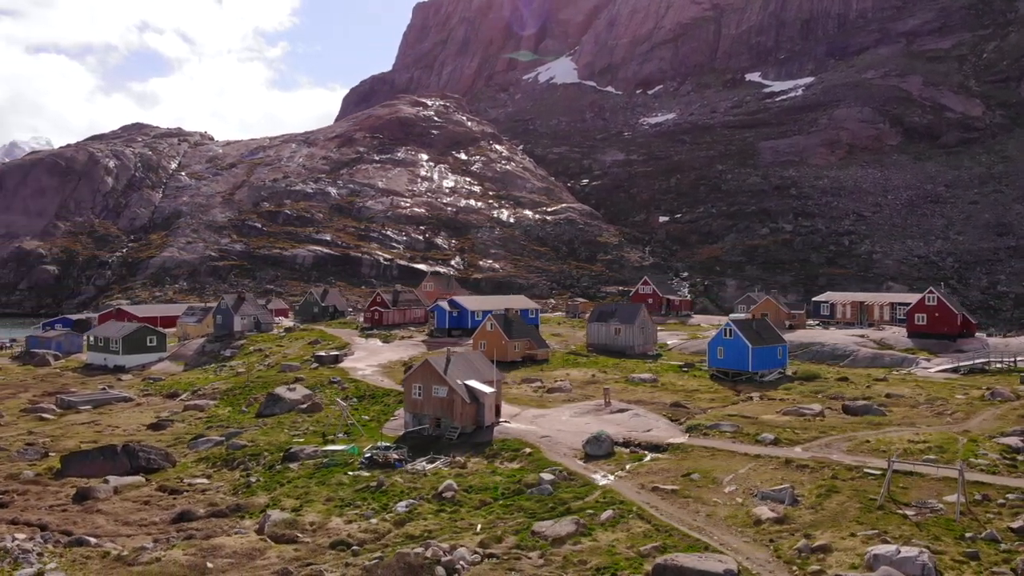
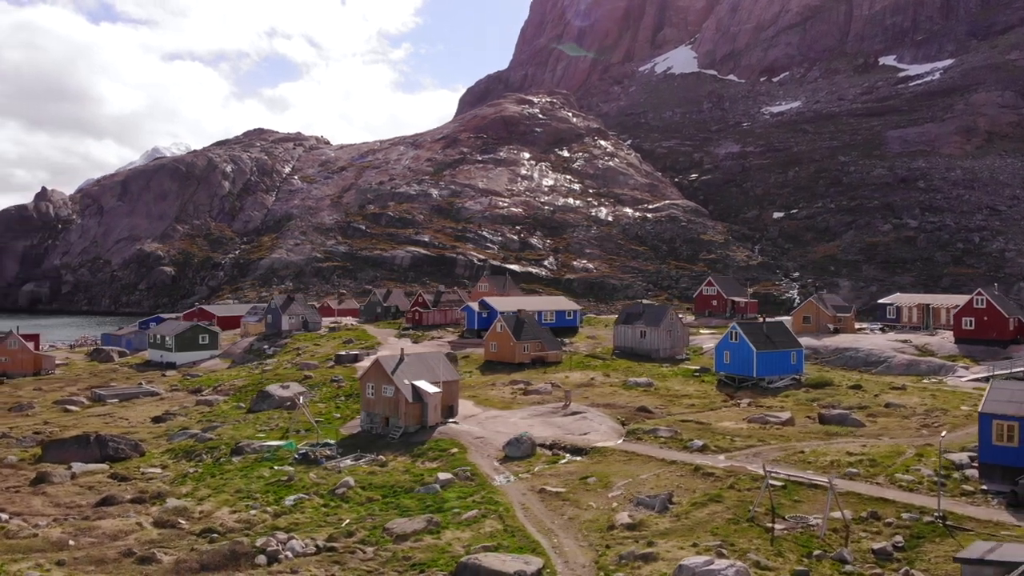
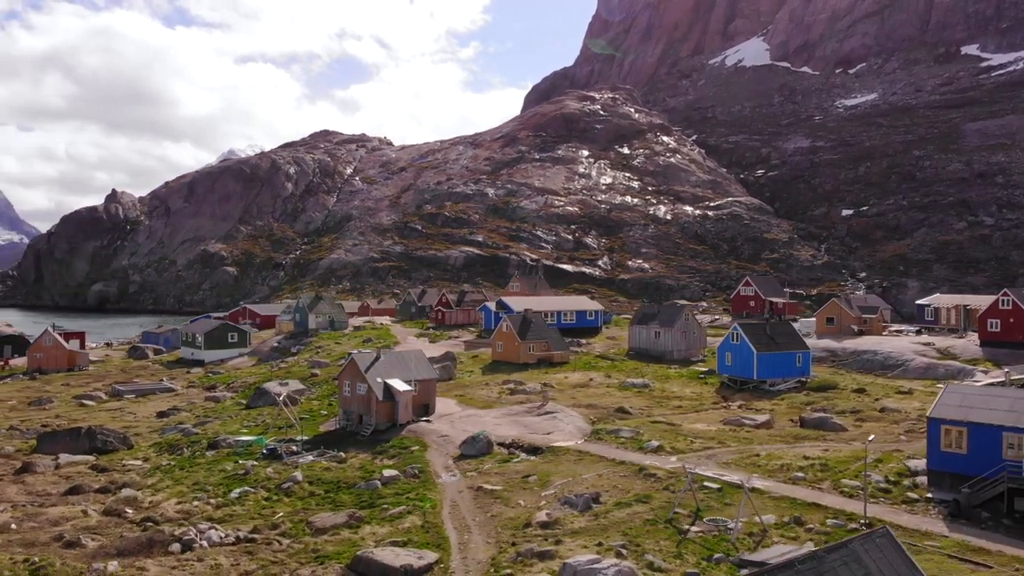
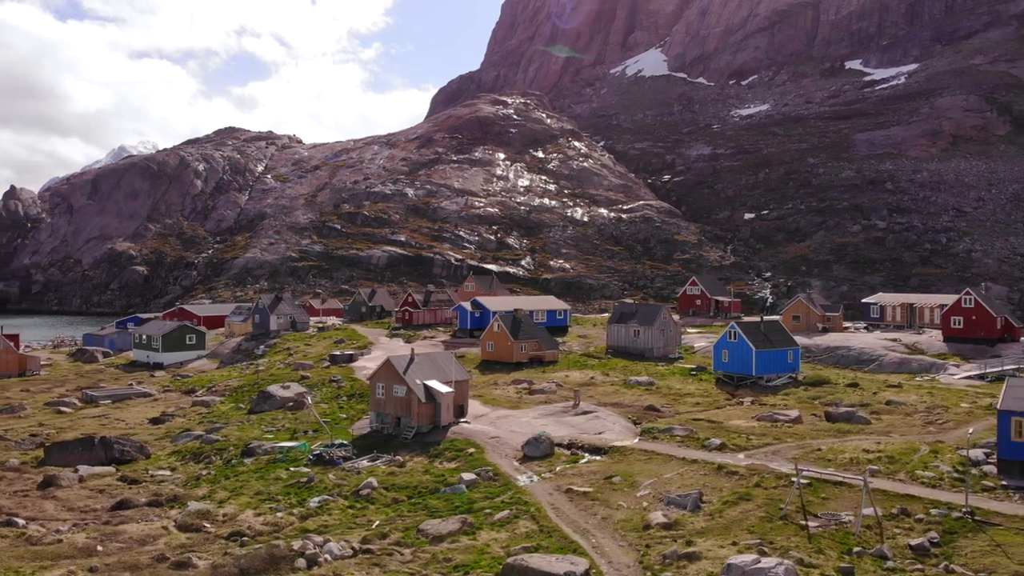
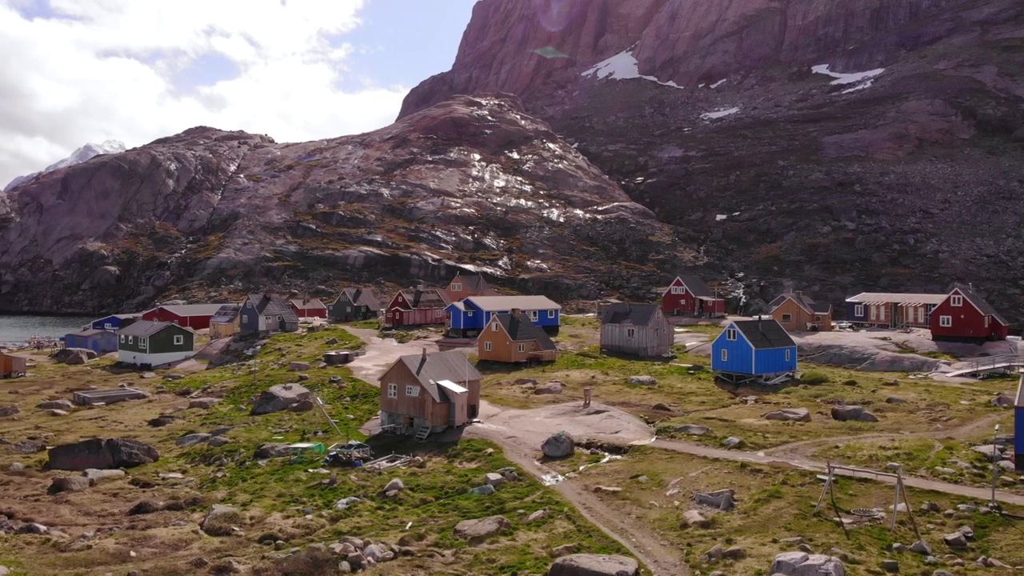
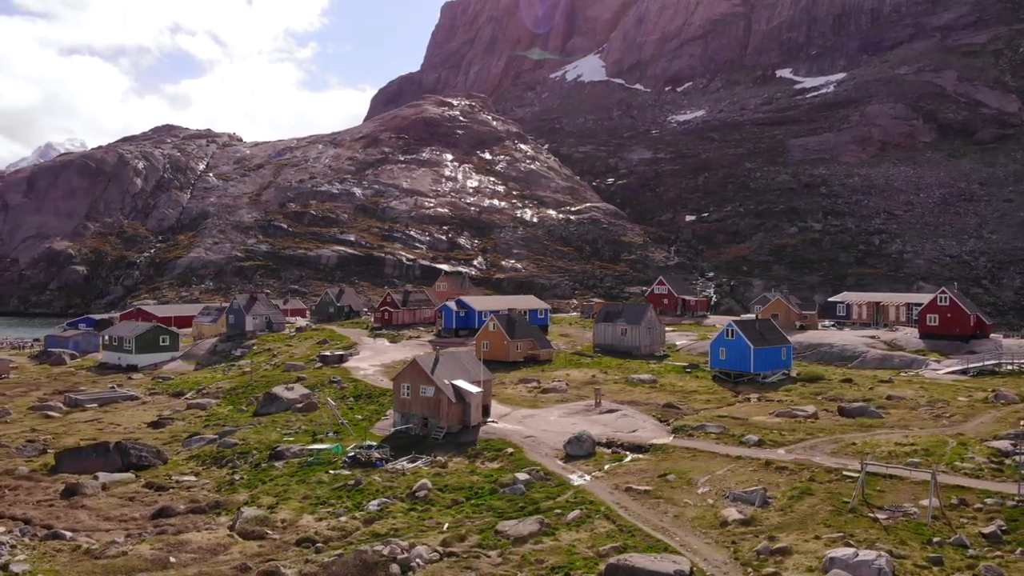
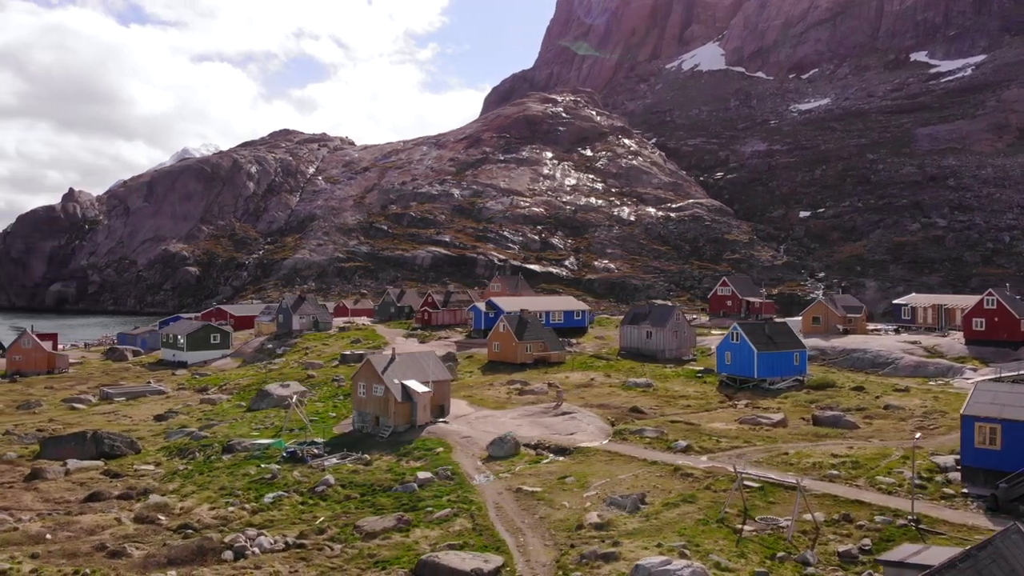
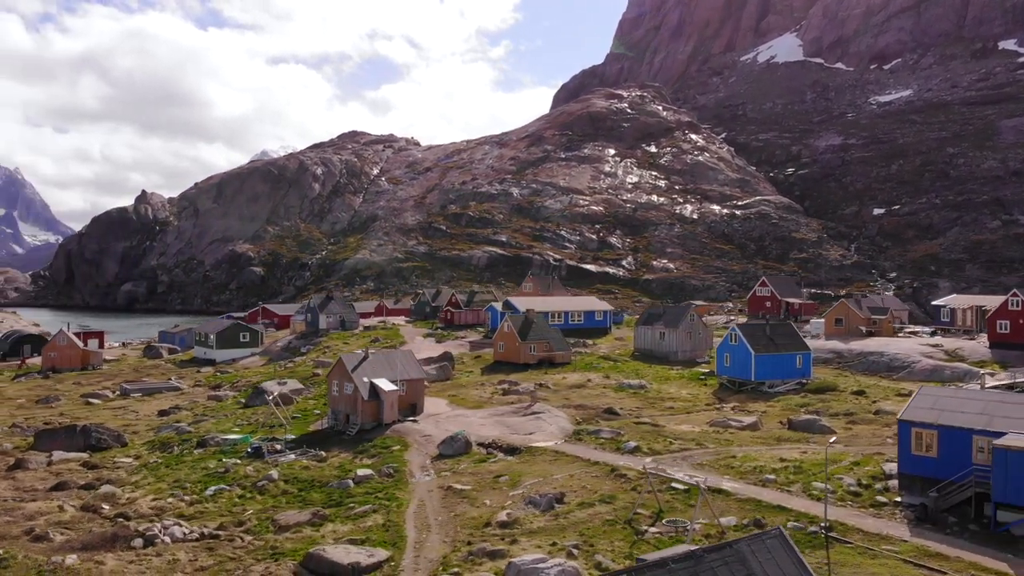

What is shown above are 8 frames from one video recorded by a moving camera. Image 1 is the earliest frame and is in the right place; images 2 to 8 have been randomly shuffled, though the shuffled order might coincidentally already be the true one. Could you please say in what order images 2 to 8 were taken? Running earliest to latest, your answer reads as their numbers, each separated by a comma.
6, 5, 4, 2, 7, 3, 8
